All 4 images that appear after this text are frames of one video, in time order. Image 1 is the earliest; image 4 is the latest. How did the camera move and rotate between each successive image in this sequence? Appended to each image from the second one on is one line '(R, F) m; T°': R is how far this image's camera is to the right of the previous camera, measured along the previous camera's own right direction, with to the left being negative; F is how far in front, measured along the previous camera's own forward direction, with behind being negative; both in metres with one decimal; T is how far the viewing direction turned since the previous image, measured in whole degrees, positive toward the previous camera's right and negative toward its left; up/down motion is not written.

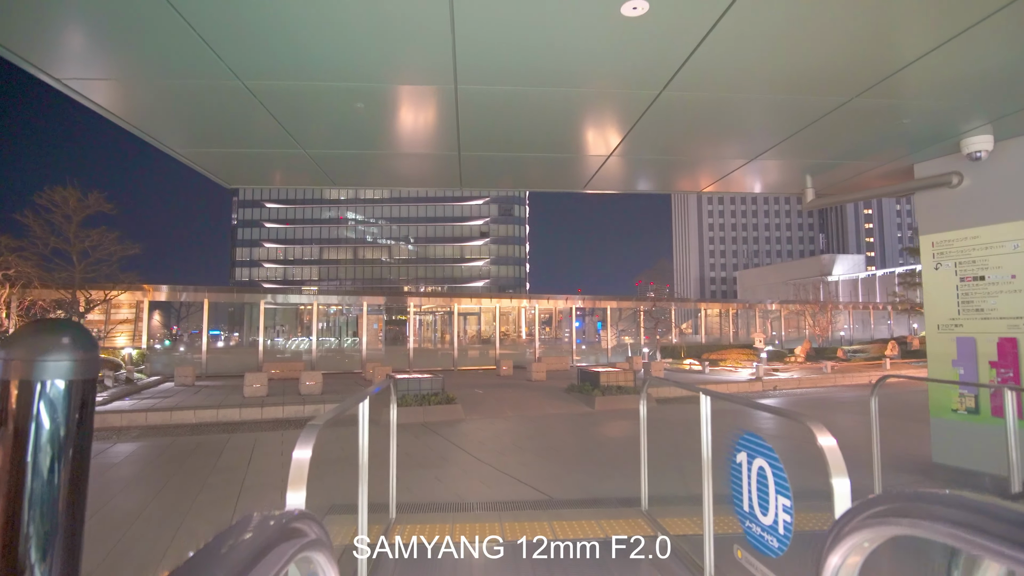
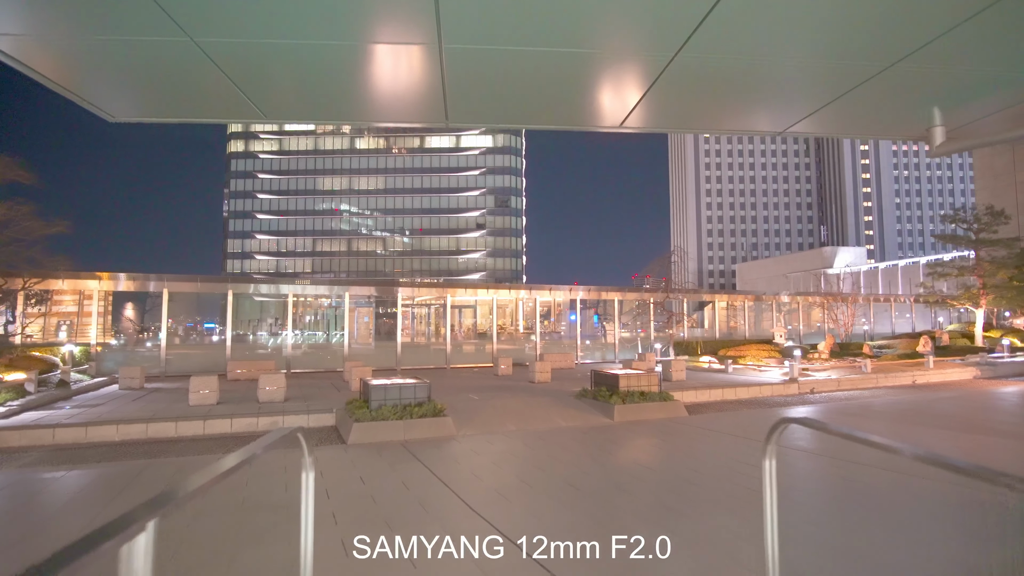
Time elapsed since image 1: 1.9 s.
(-0.1, +2.5) m; 0°
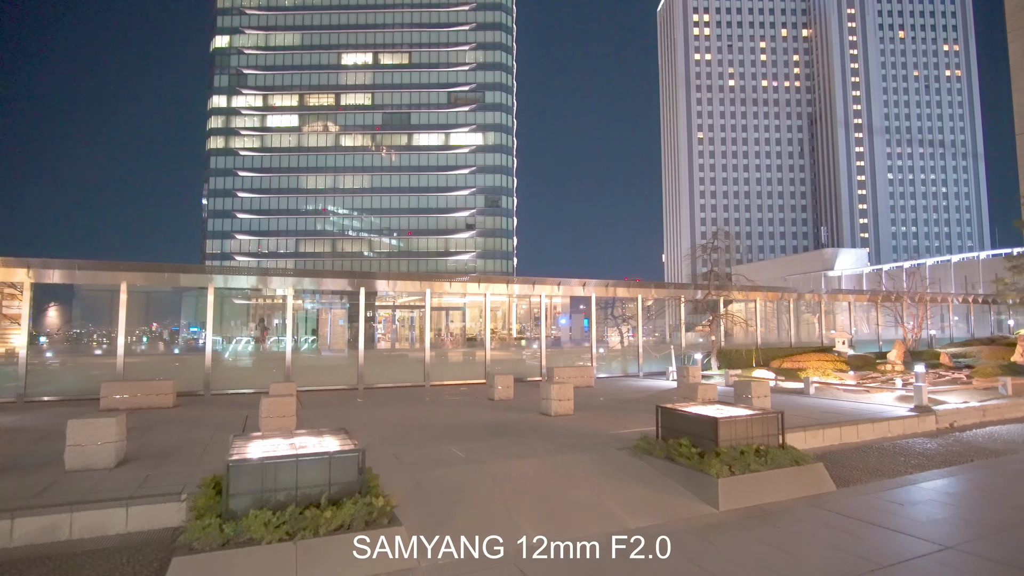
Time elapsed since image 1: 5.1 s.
(-0.3, +5.4) m; +1°
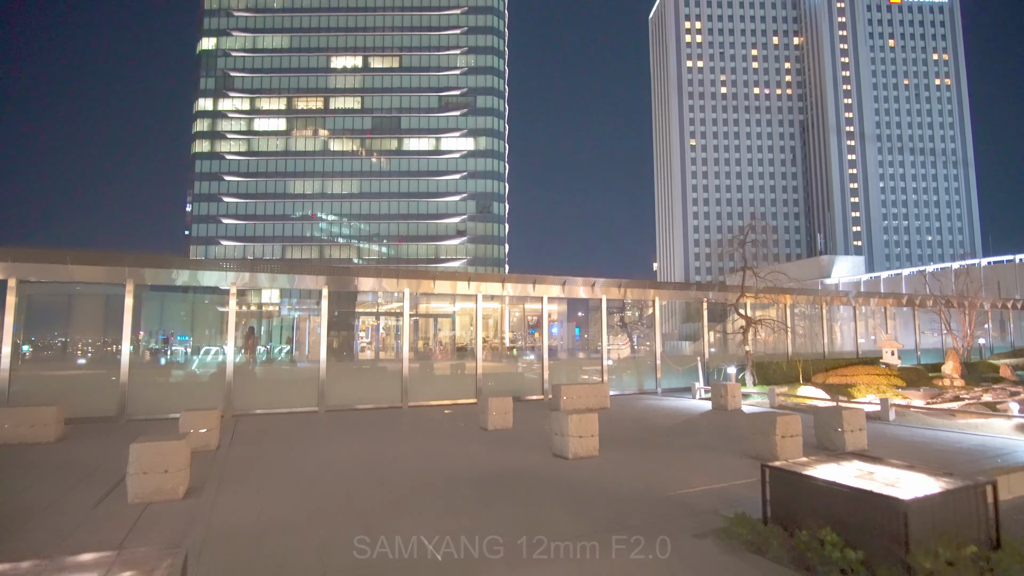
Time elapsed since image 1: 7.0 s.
(-0.2, +3.1) m; +1°
